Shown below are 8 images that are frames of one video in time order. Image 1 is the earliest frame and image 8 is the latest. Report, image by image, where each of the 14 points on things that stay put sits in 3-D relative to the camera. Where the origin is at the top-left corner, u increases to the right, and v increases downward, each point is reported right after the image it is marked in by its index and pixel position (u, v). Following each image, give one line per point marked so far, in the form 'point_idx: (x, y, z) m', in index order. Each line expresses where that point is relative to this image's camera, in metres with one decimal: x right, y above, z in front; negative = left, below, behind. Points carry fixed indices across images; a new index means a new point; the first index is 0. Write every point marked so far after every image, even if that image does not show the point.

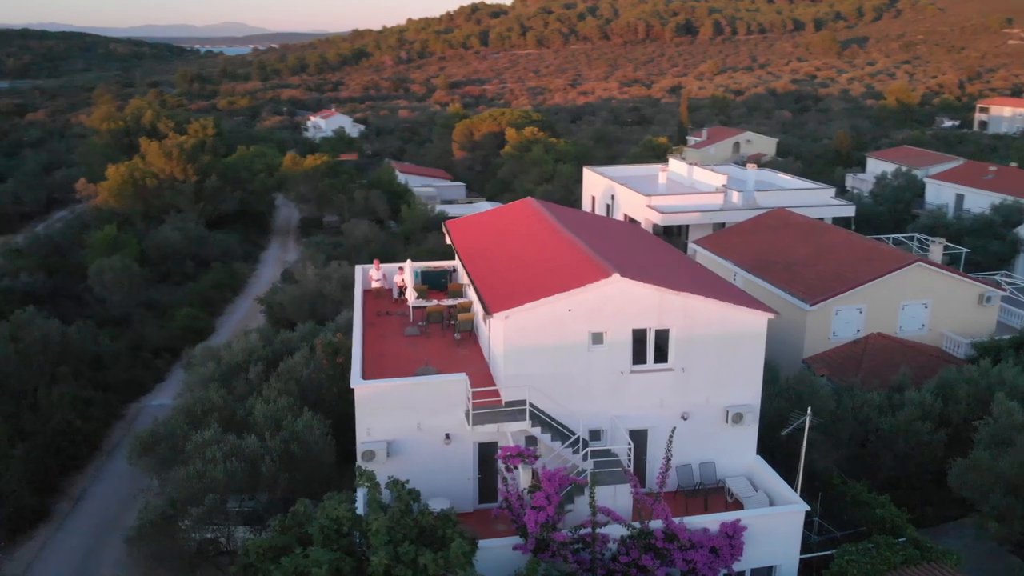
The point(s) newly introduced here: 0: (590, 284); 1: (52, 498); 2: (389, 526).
0: (+1.3, +0.1, +14.5) m
1: (-10.5, -4.8, +20.0) m
2: (-1.7, -3.3, +12.3) m
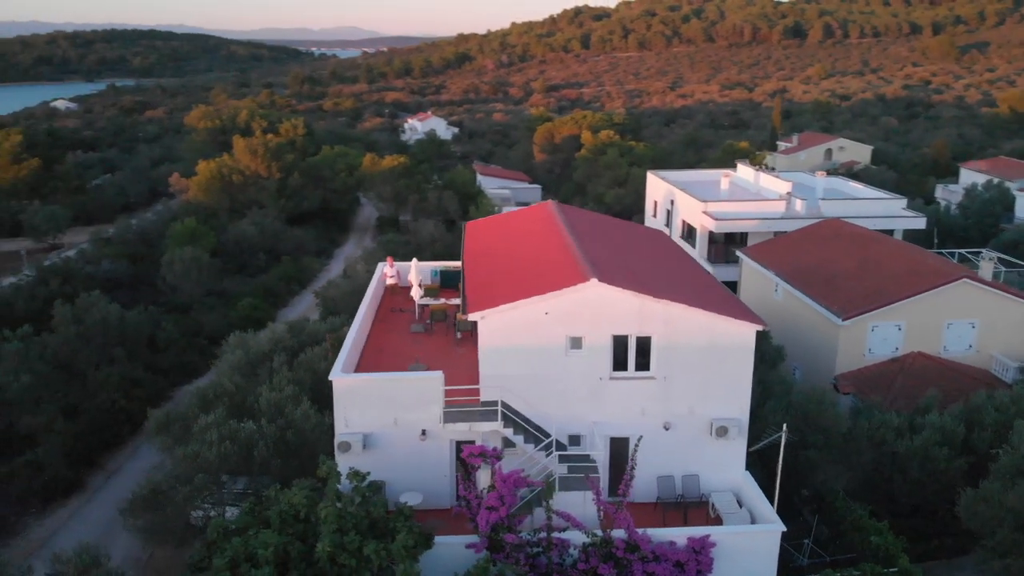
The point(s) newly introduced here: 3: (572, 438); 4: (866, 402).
0: (+0.9, 0.0, +14.5) m
1: (-10.3, -4.5, +21.4) m
2: (-2.4, -3.2, +12.6) m
3: (+1.1, -2.6, +15.2) m
4: (+7.8, -2.6, +19.3) m
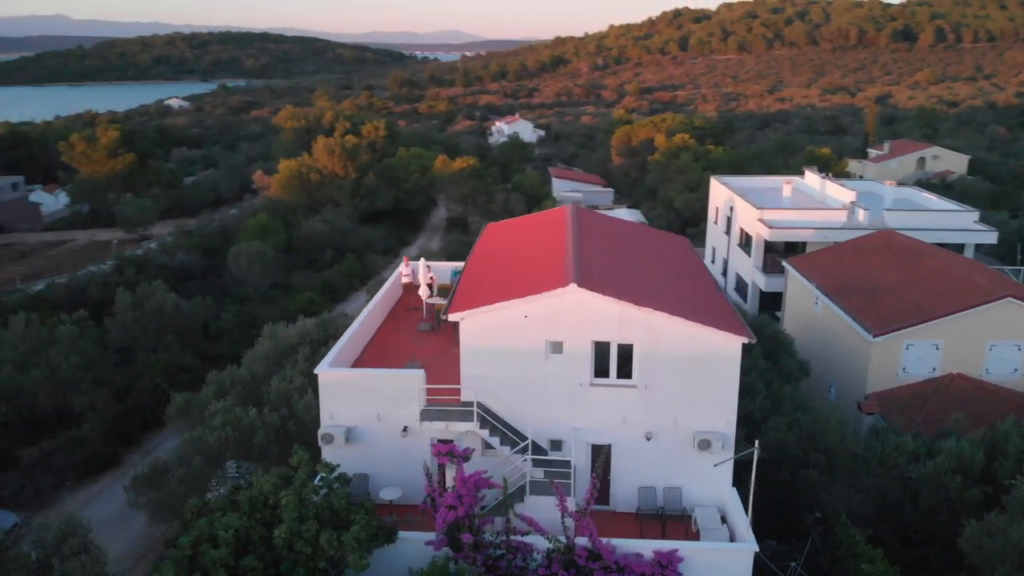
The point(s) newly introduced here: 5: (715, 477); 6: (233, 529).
0: (+0.5, -0.1, +14.4) m
1: (-9.9, -4.2, +22.6) m
2: (-3.1, -3.2, +13.0) m
3: (+0.7, -2.7, +15.2) m
4: (+7.9, -2.9, +18.4) m
5: (+3.5, -3.3, +15.2) m
6: (-4.0, -3.5, +12.7) m
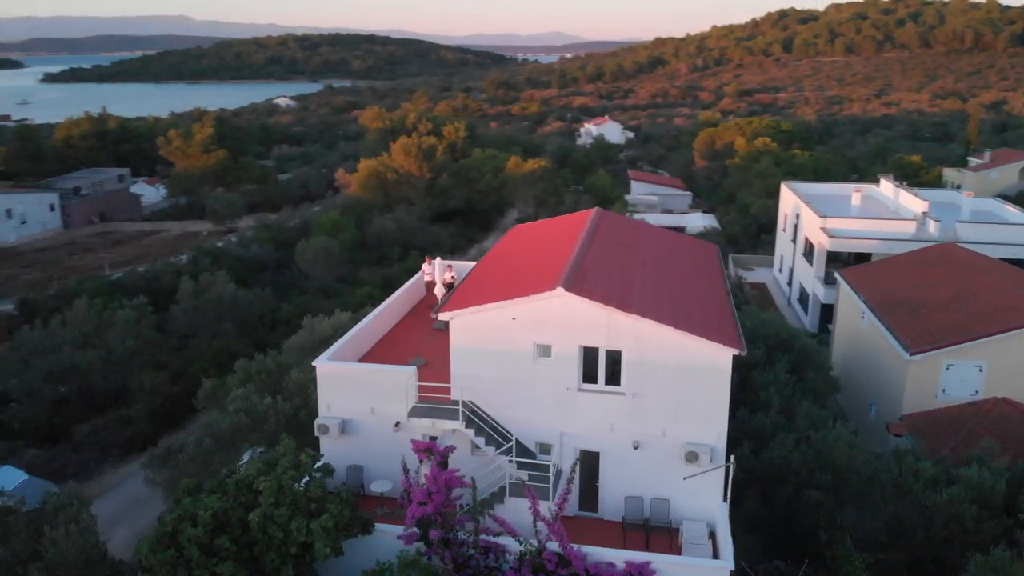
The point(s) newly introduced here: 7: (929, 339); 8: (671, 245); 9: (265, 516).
0: (+0.3, -0.1, +14.4) m
1: (-9.2, -3.9, +23.8) m
2: (-3.6, -3.1, +13.5) m
3: (+0.5, -2.7, +15.1) m
4: (+8.0, -3.2, +17.5) m
5: (+3.3, -3.4, +14.8) m
6: (-4.5, -3.3, +13.2) m
7: (+9.3, -1.1, +19.6) m
8: (+3.5, +0.9, +19.0) m
9: (-3.7, -3.4, +13.0) m
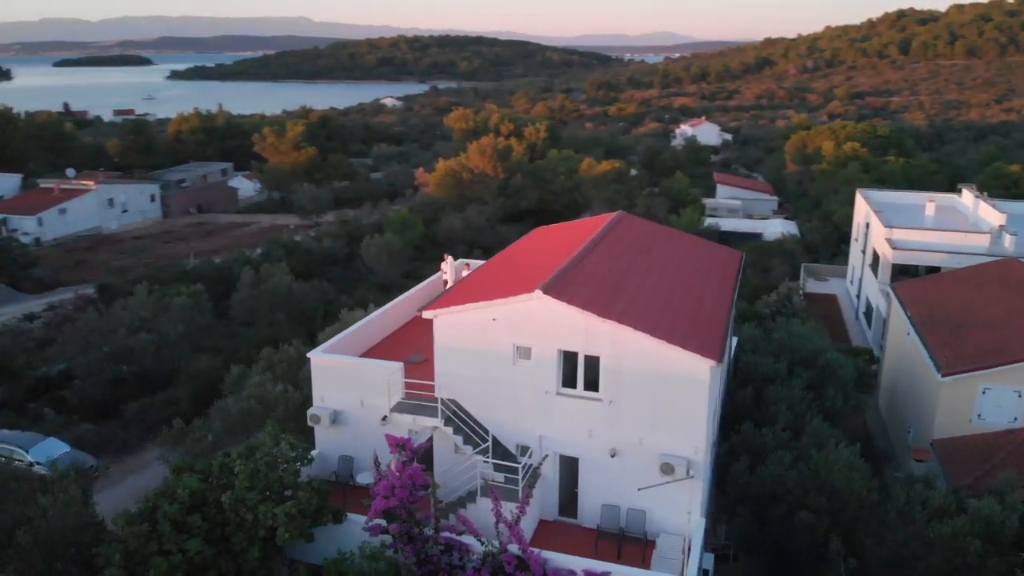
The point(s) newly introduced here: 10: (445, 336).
0: (-0.1, -0.1, +14.4) m
1: (-8.4, -3.6, +25.0) m
2: (-4.1, -3.0, +14.0) m
3: (+0.1, -2.8, +15.1) m
4: (+7.9, -3.5, +16.5) m
5: (+2.8, -3.5, +14.4) m
6: (-5.1, -3.2, +13.9) m
7: (+9.5, -1.5, +18.4) m
8: (+3.7, +0.8, +18.5) m
9: (-4.3, -3.3, +13.6) m
10: (-1.2, -0.8, +15.2) m
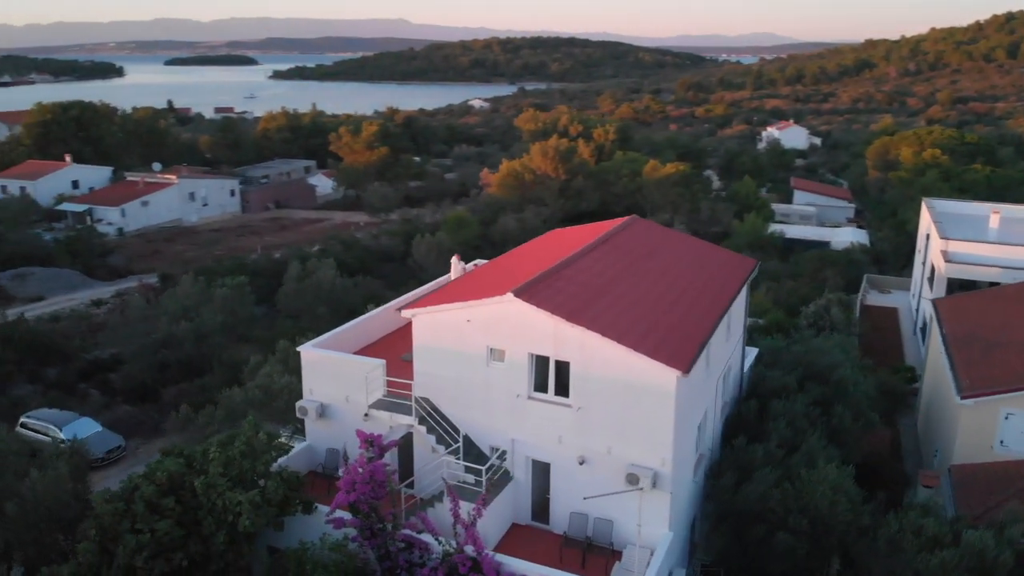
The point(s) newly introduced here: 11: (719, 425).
0: (-0.5, -0.2, +14.4) m
1: (-7.7, -3.4, +25.9) m
2: (-4.7, -2.9, +14.5) m
3: (-0.3, -2.8, +15.1) m
4: (+7.5, -3.8, +15.5) m
5: (+2.2, -3.7, +14.1) m
6: (-5.7, -3.0, +14.5) m
7: (+9.4, -1.9, +17.3) m
8: (+3.7, +0.6, +18.1) m
9: (-4.9, -3.2, +14.1) m
10: (-1.5, -0.8, +15.3) m
11: (+4.1, -2.7, +17.3) m
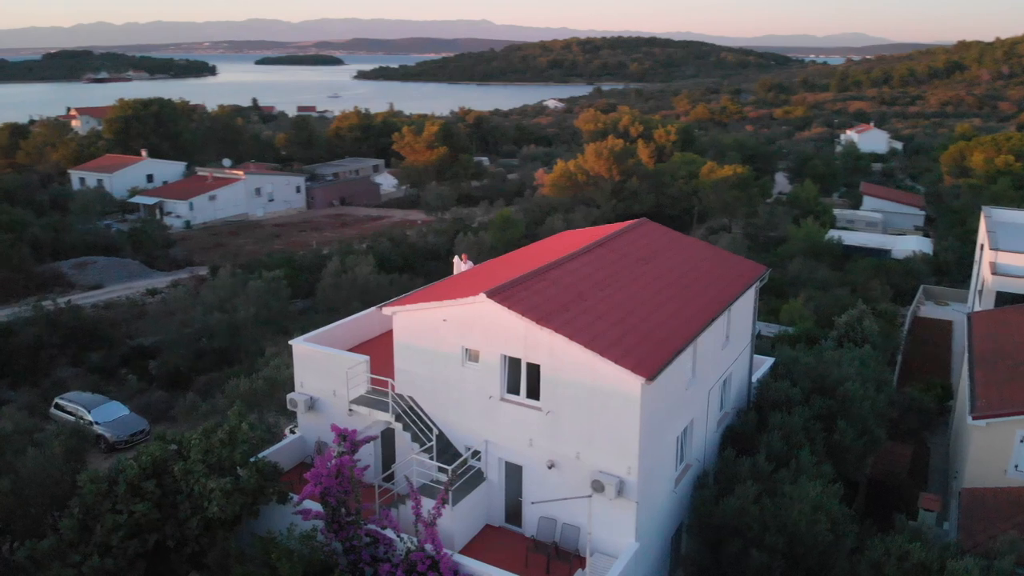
0: (-1.0, -0.2, +14.4) m
1: (-7.0, -3.2, +26.5) m
2: (-5.2, -2.7, +14.9) m
3: (-0.8, -2.8, +15.1) m
4: (+7.0, -4.0, +14.8) m
5: (+1.7, -3.7, +13.9) m
6: (-6.2, -2.9, +15.0) m
7: (+9.2, -2.1, +16.3) m
8: (+3.6, +0.5, +17.7) m
9: (-5.4, -3.0, +14.5) m
10: (-1.9, -0.8, +15.4) m
11: (+3.8, -2.9, +16.9) m
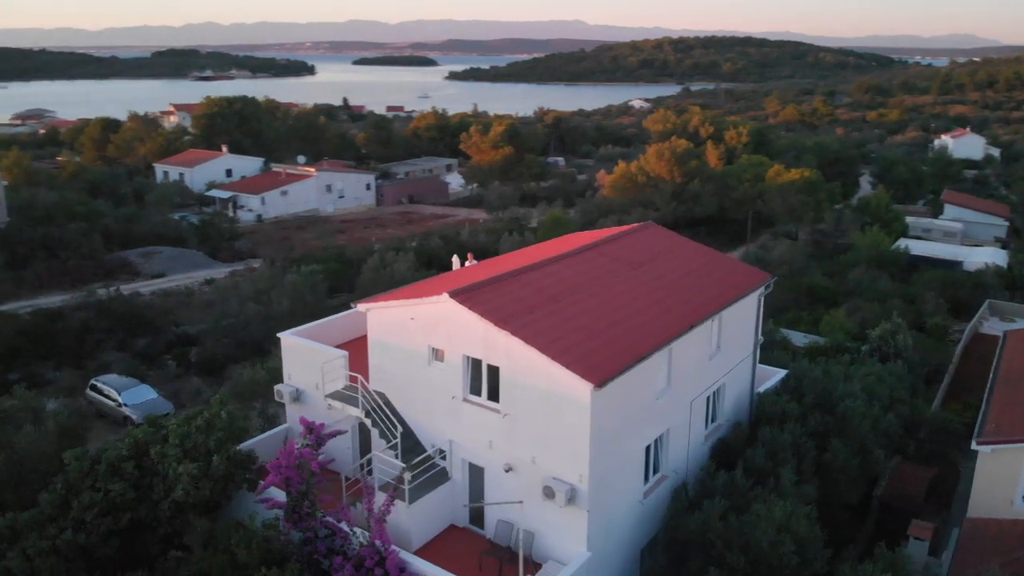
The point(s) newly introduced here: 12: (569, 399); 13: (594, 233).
0: (-1.5, -0.1, +14.5) m
1: (-6.3, -3.0, +27.2) m
2: (-5.8, -2.6, +15.4) m
3: (-1.4, -2.8, +15.1) m
4: (+6.3, -4.2, +13.9) m
5: (+0.9, -3.8, +13.6) m
6: (-6.7, -2.7, +15.6) m
7: (+8.7, -2.4, +15.2) m
8: (+3.4, +0.4, +17.1) m
9: (-6.1, -2.9, +15.1) m
10: (-2.4, -0.7, +15.5) m
11: (+3.4, -3.0, +16.3) m
12: (+0.8, -1.6, +13.1) m
13: (+1.8, +1.2, +19.4) m
